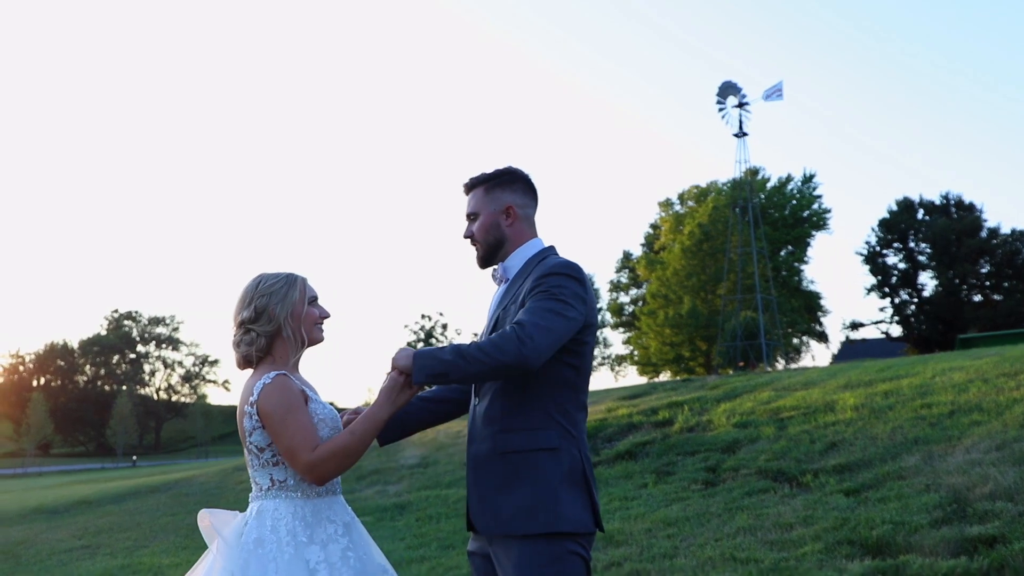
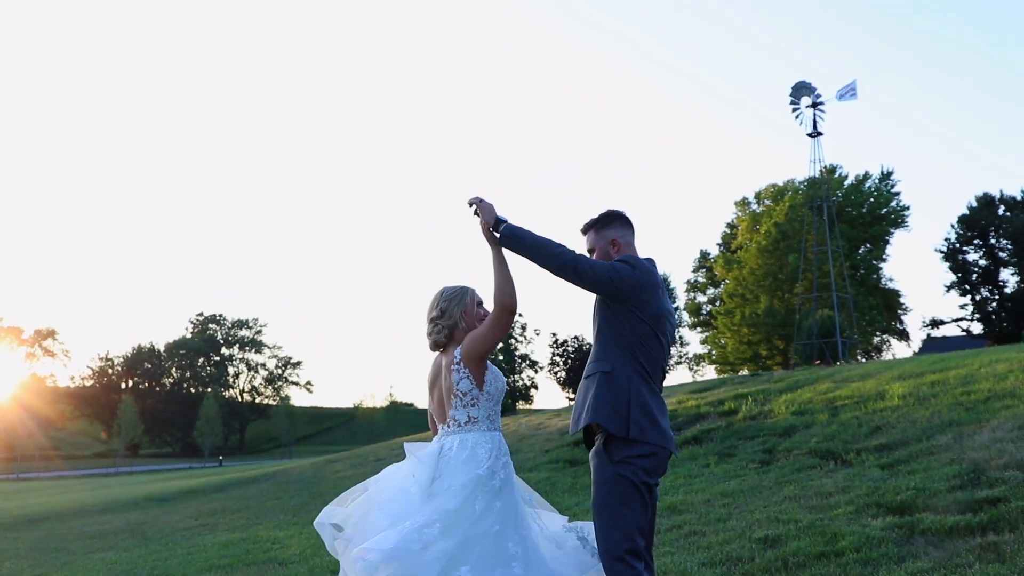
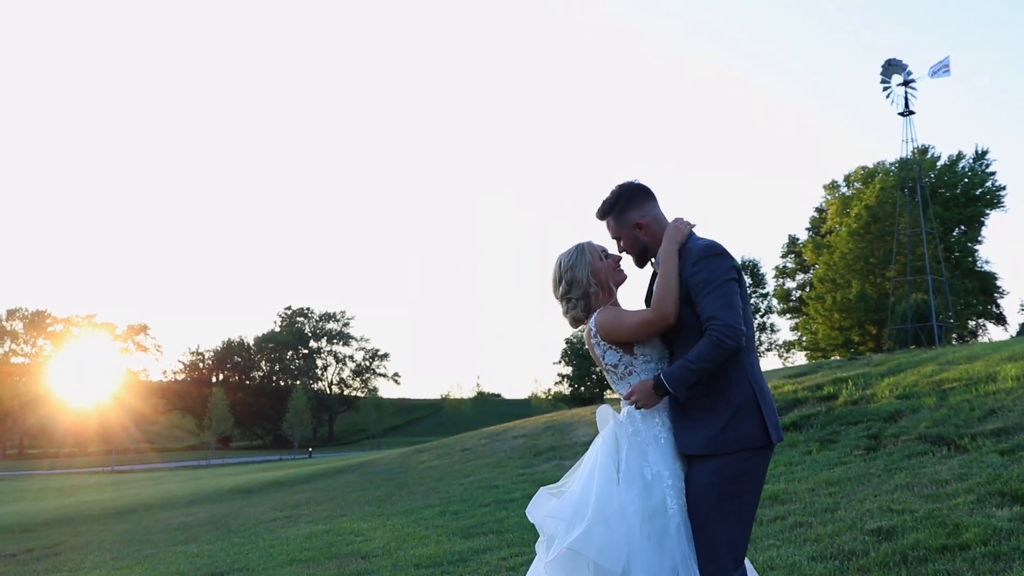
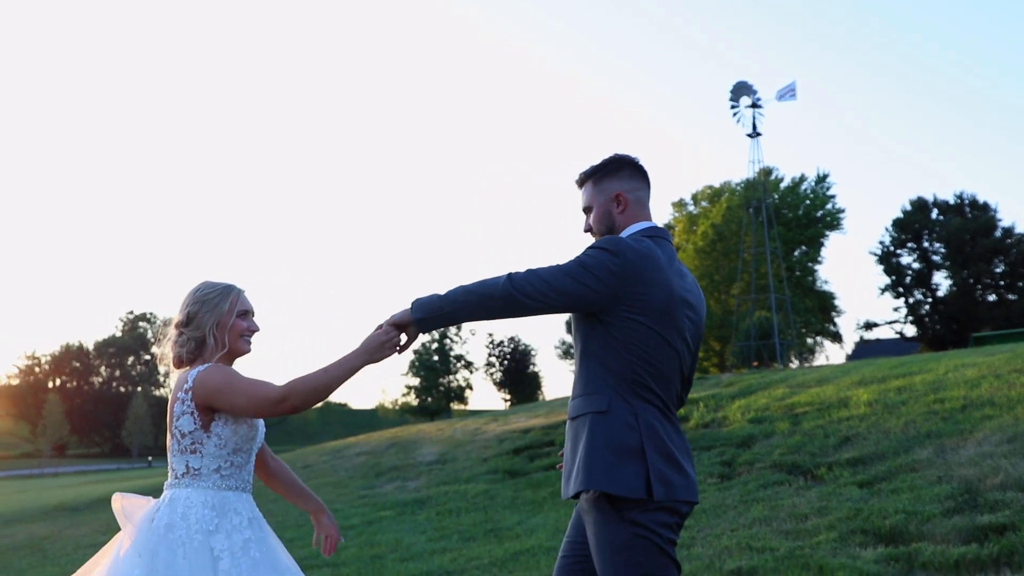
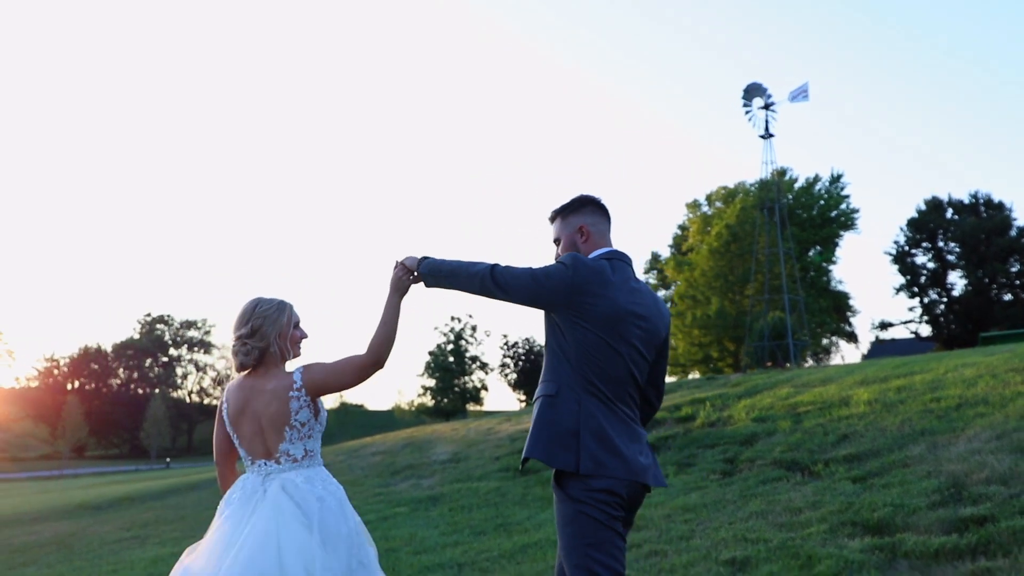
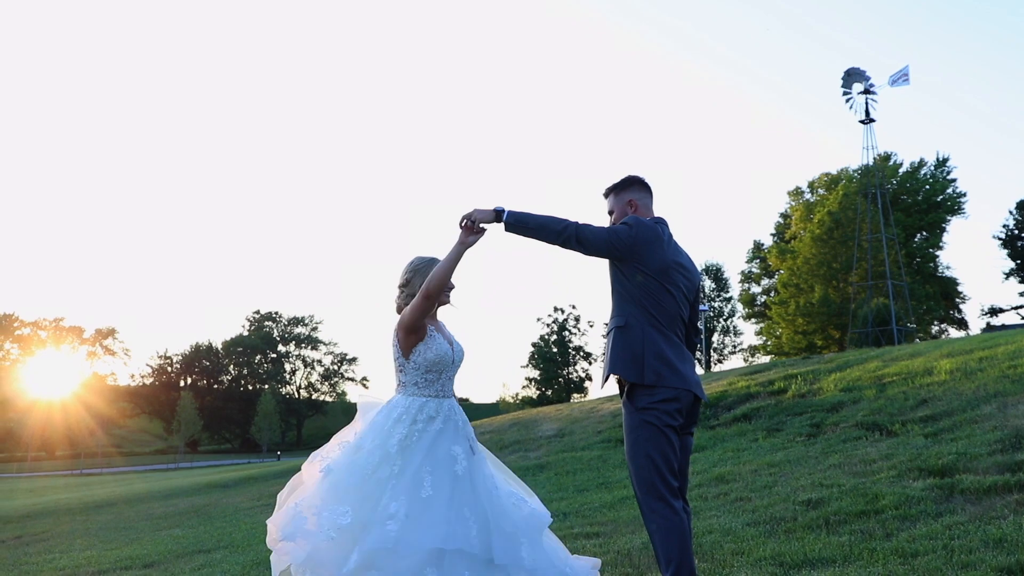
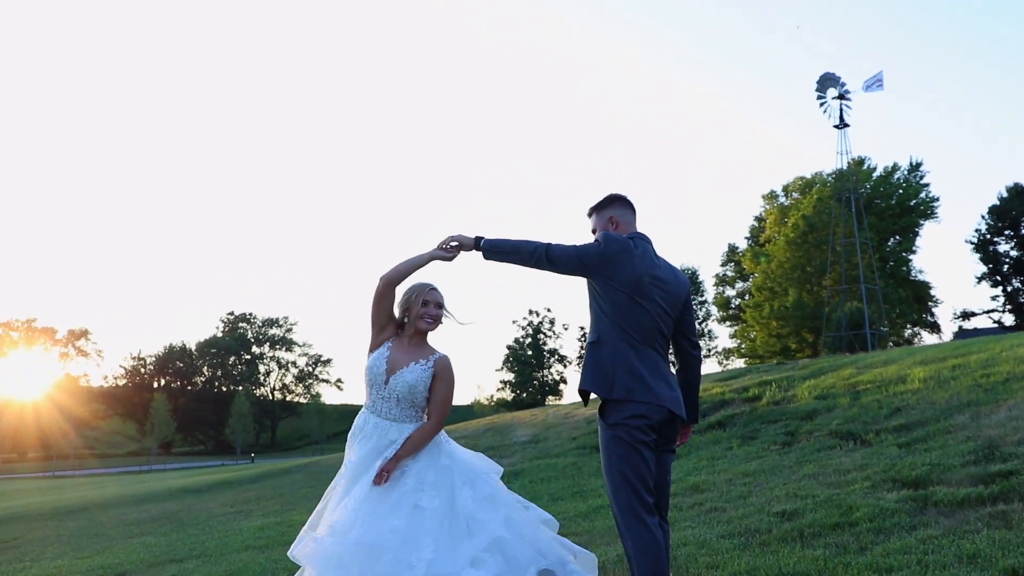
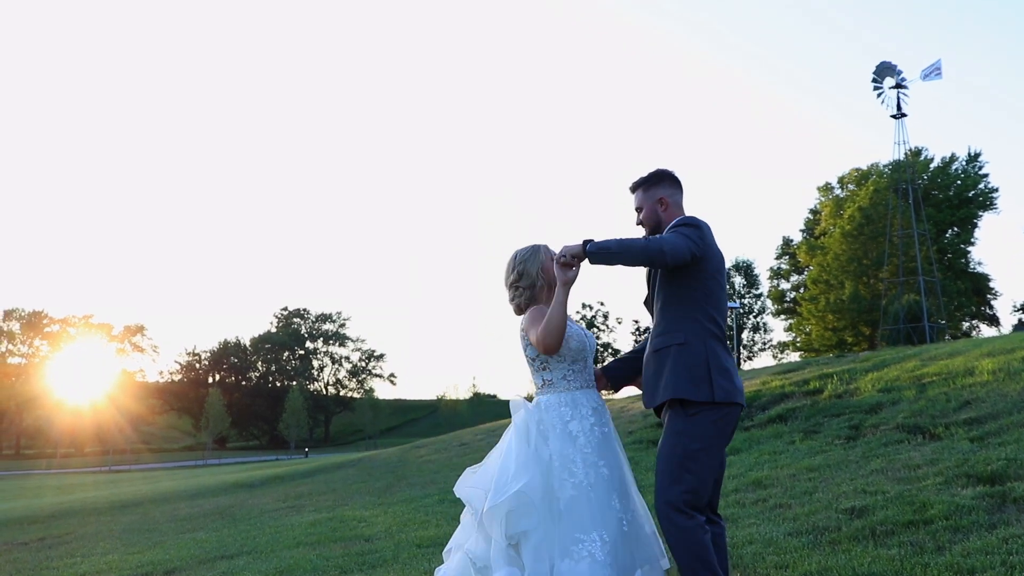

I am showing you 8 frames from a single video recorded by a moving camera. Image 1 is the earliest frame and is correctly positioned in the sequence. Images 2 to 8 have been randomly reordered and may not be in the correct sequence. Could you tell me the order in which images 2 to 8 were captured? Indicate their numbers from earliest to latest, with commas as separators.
4, 5, 2, 7, 6, 8, 3
